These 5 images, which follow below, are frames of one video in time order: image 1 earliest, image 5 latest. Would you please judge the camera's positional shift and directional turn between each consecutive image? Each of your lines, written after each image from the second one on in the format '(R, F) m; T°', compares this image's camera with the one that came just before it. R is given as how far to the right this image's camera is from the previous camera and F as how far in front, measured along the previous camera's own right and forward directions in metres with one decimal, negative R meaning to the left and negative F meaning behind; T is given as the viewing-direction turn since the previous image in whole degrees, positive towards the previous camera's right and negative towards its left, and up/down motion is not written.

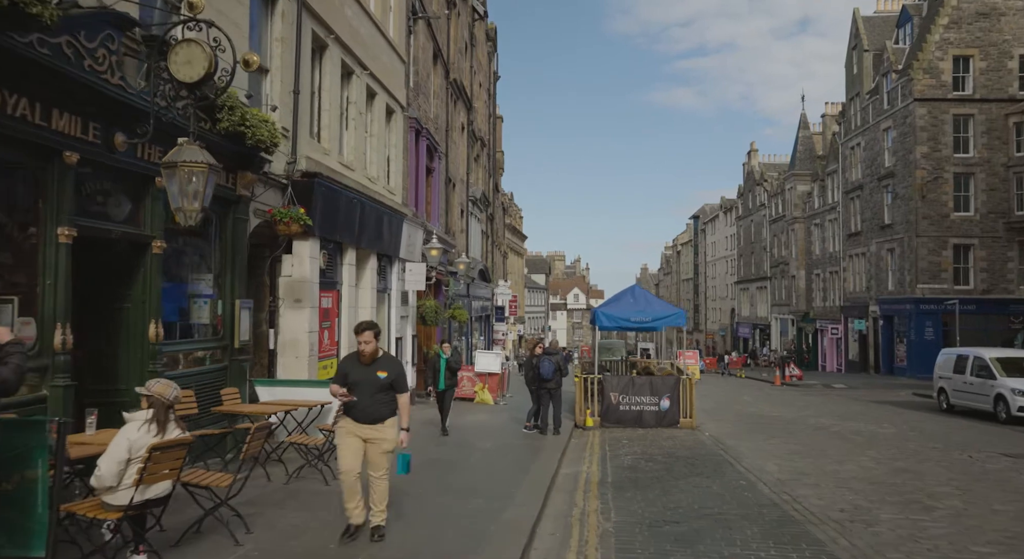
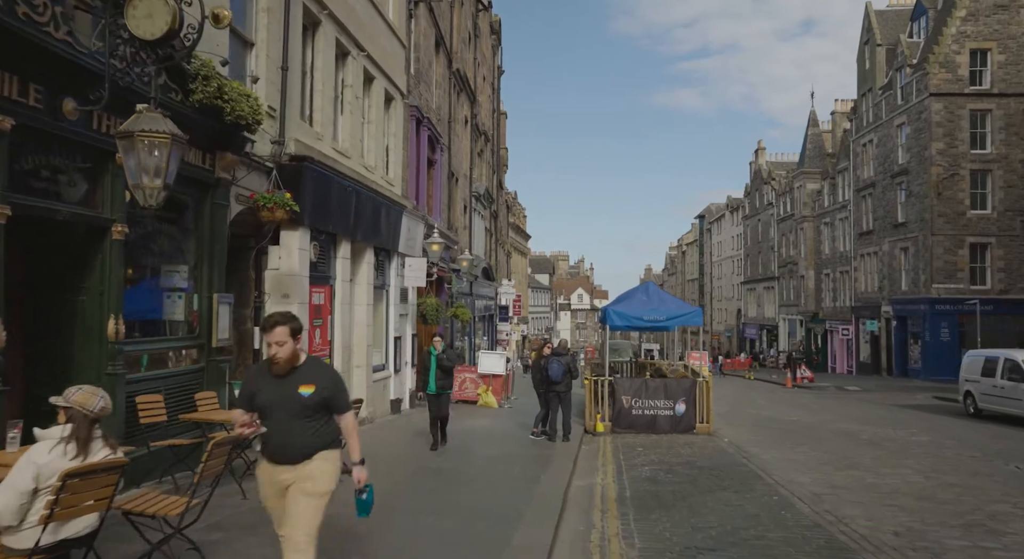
(-0.1, +0.9) m; 0°
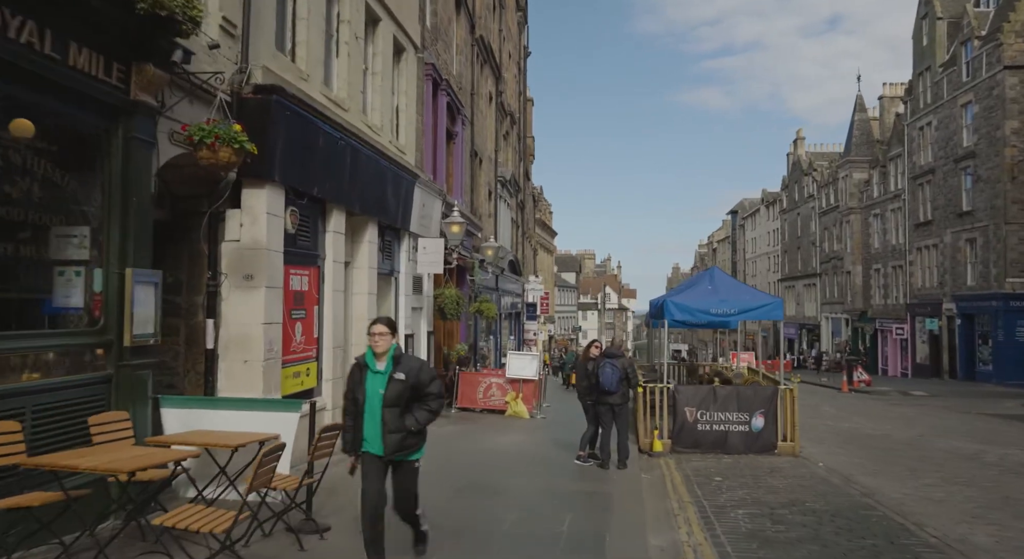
(-0.2, +2.8) m; -2°
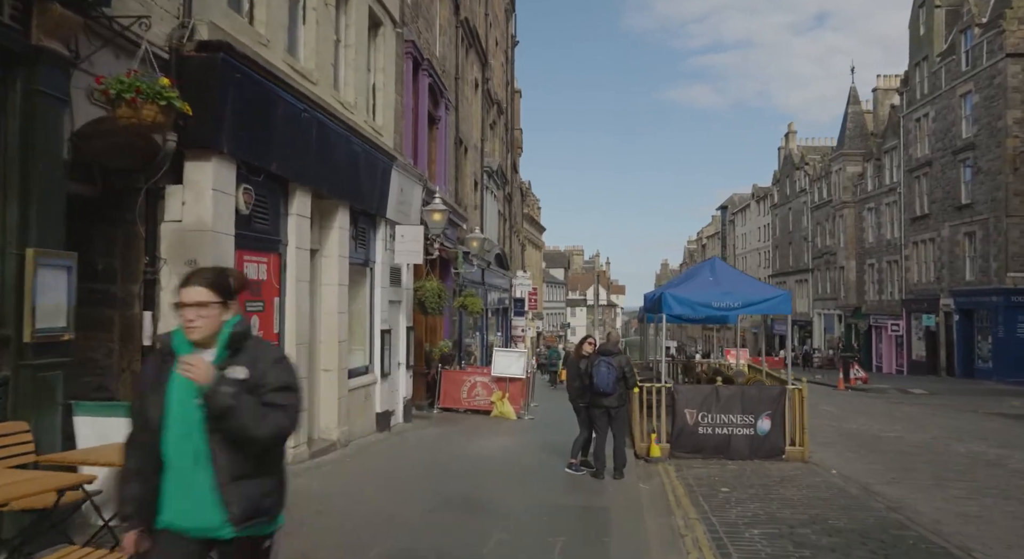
(+0.1, +1.0) m; +1°
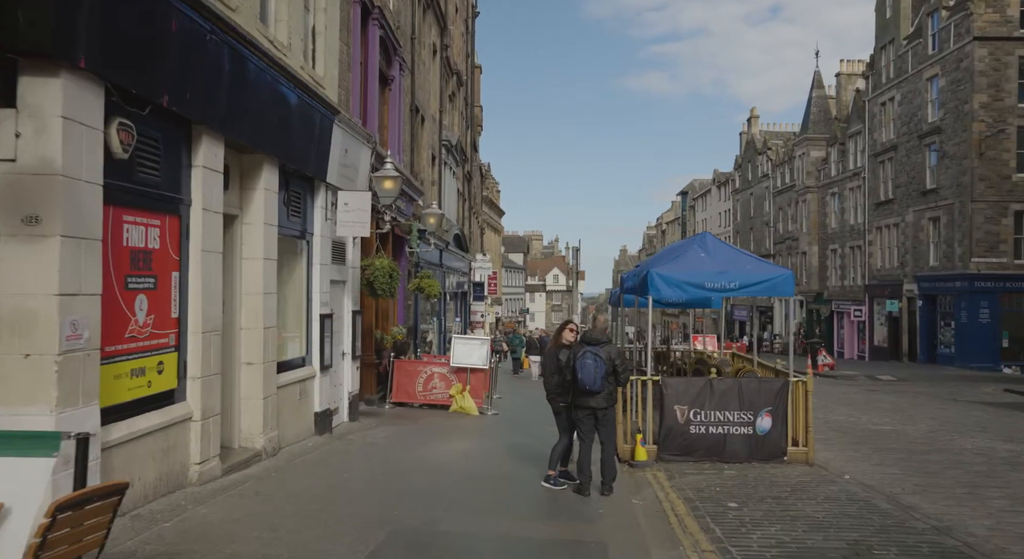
(-0.1, +1.7) m; +3°
